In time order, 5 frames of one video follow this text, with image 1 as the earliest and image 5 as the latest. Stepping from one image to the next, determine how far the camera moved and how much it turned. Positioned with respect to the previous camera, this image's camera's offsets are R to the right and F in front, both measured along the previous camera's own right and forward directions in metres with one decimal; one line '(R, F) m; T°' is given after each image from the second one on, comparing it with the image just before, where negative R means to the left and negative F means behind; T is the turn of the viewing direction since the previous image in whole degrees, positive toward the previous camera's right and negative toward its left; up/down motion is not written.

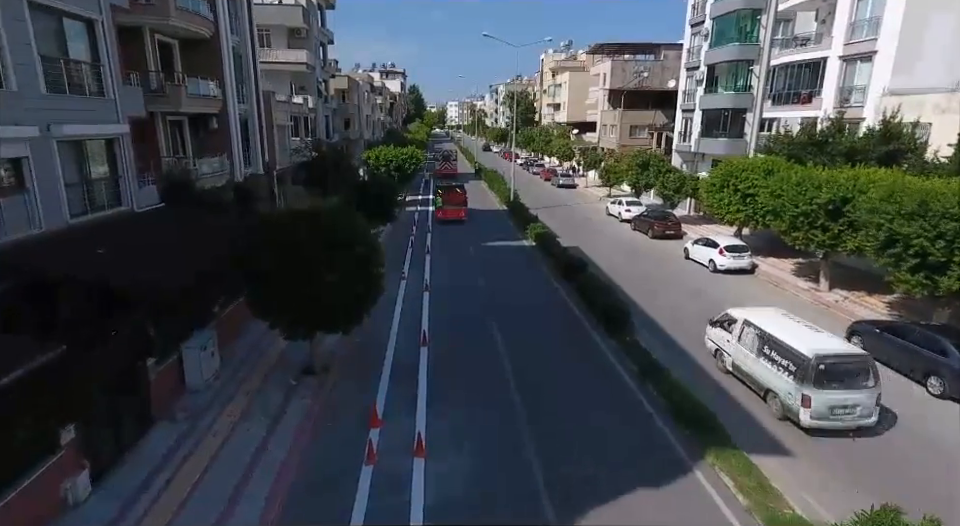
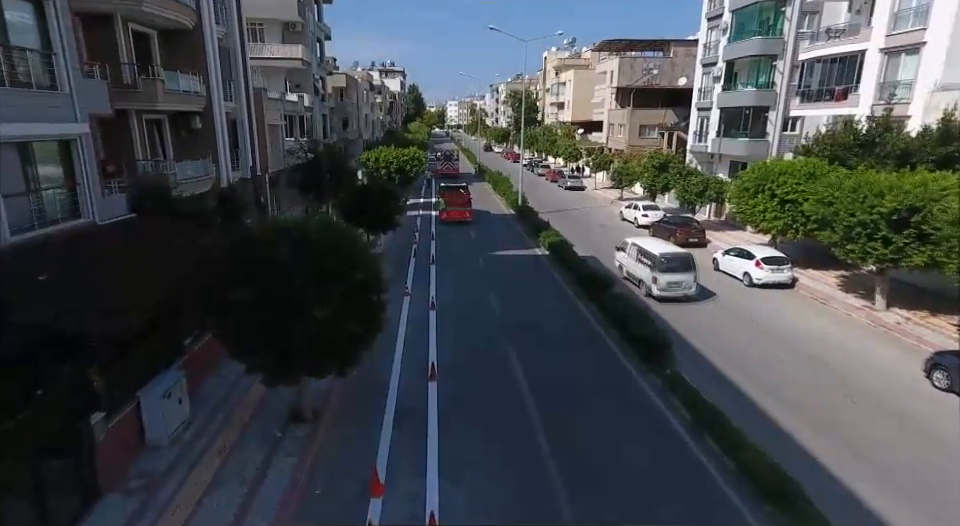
(-0.4, +1.9) m; 0°
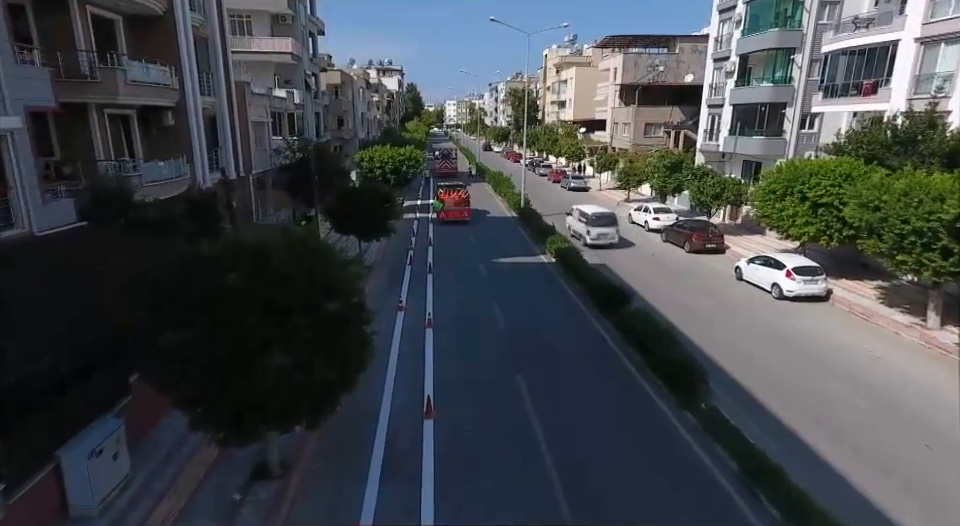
(-0.1, +1.7) m; 0°
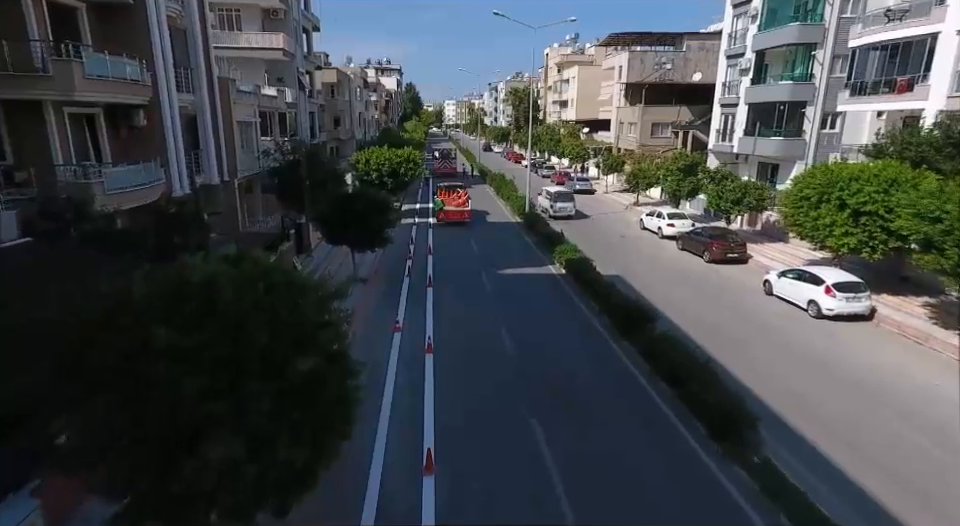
(-0.2, +1.6) m; 0°
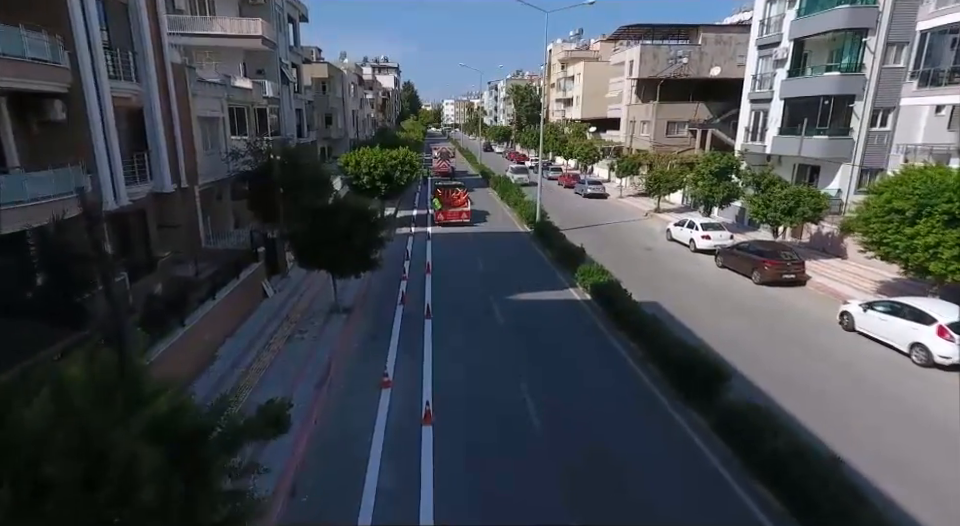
(-0.3, +3.3) m; 0°
